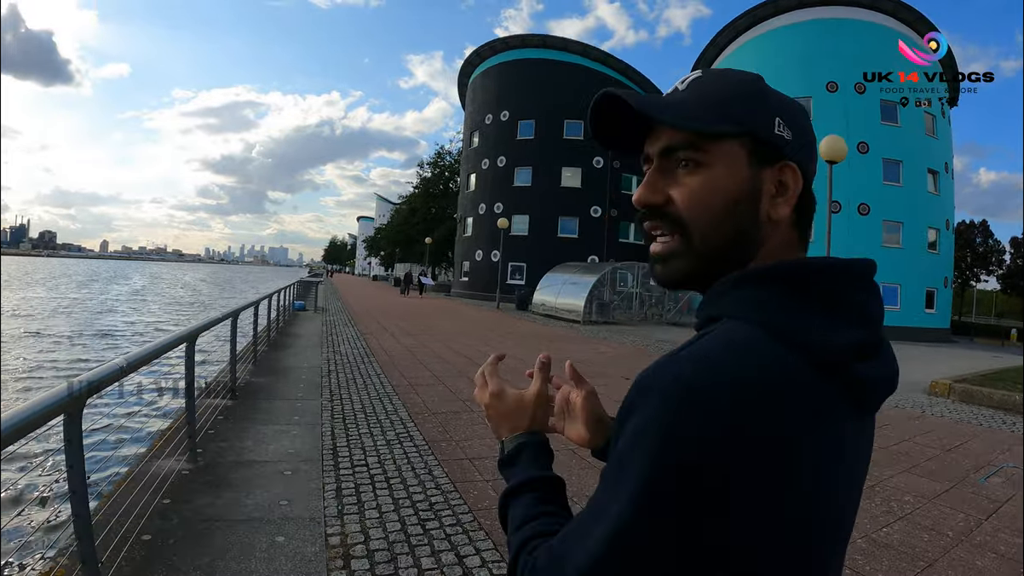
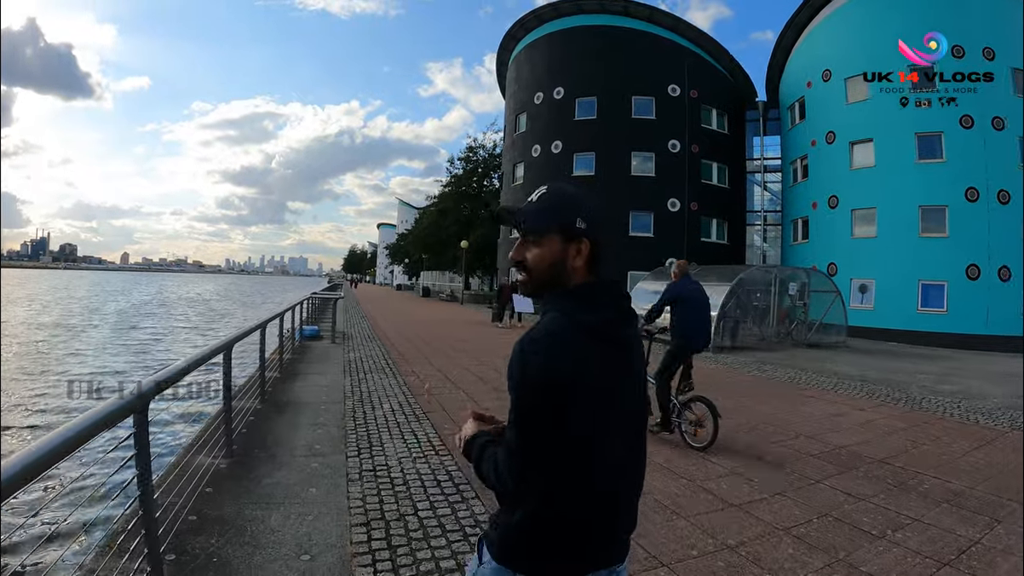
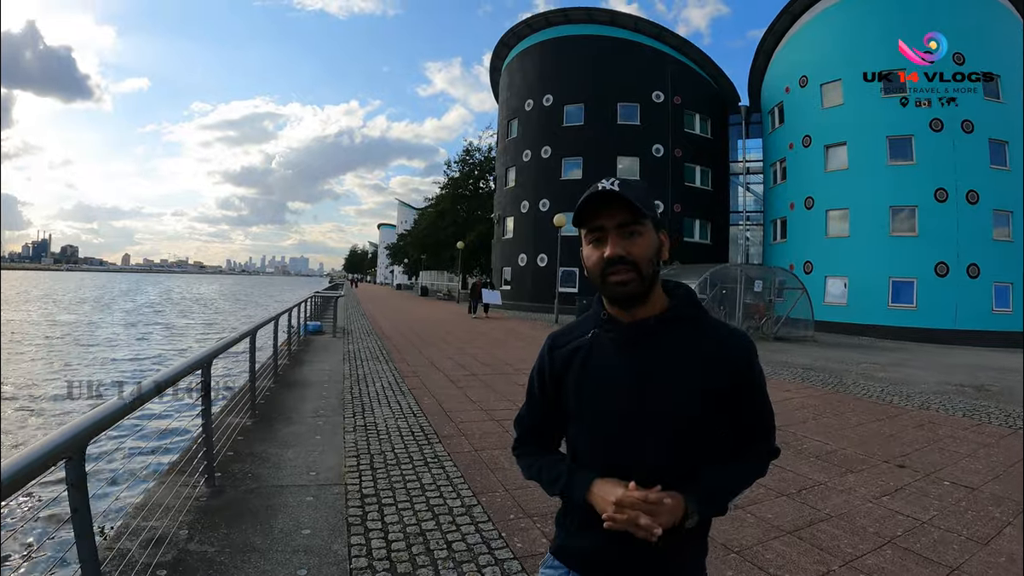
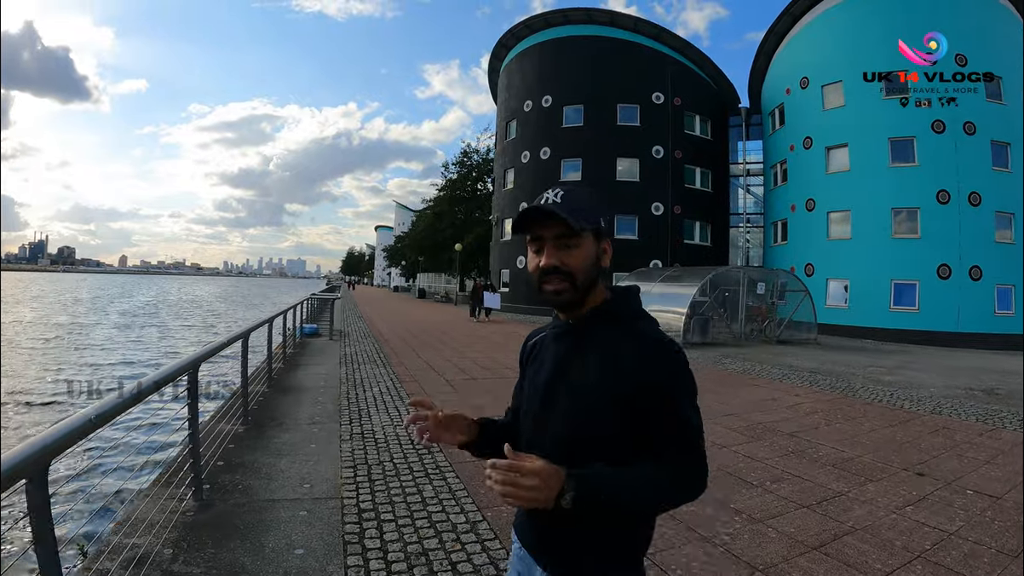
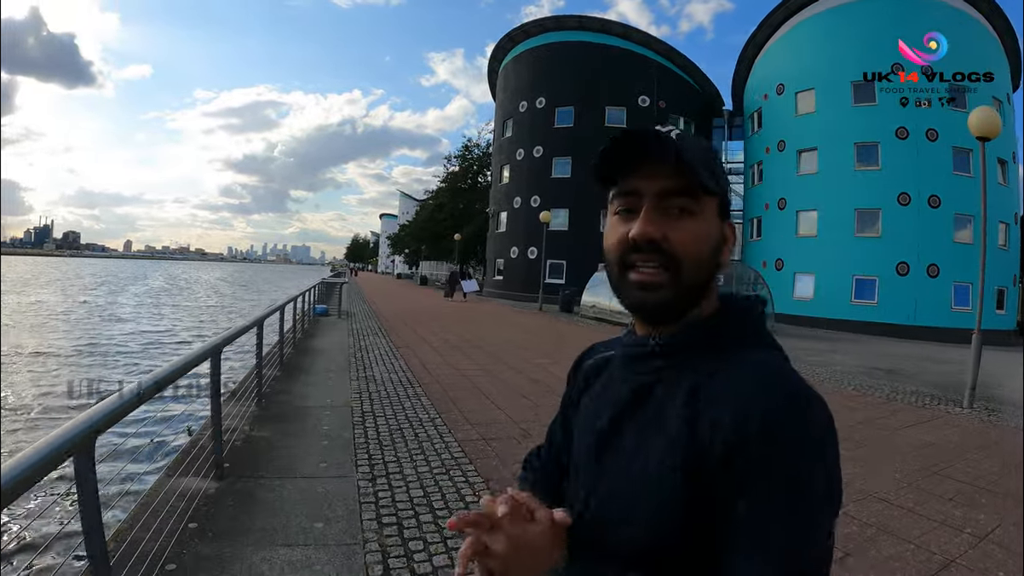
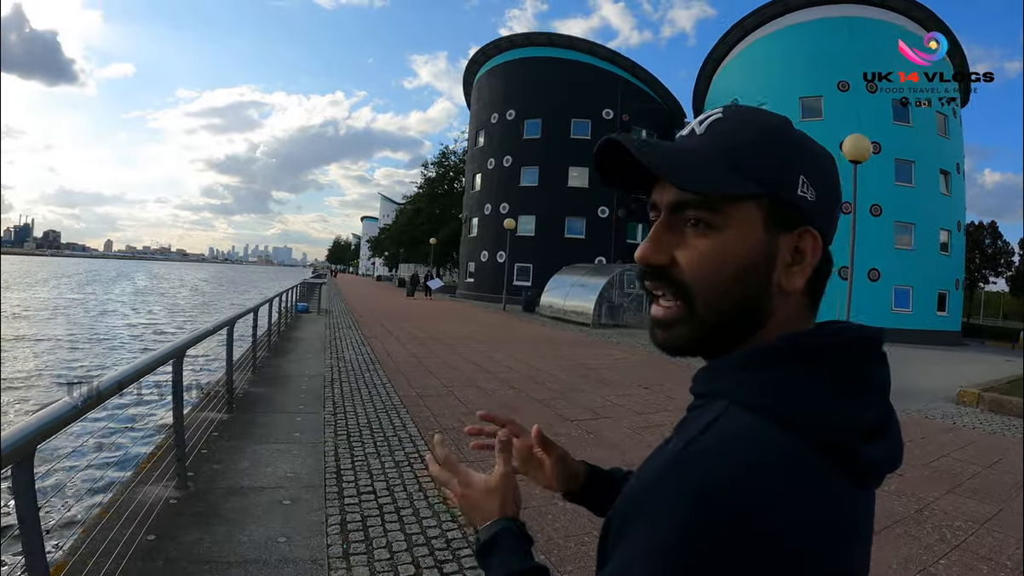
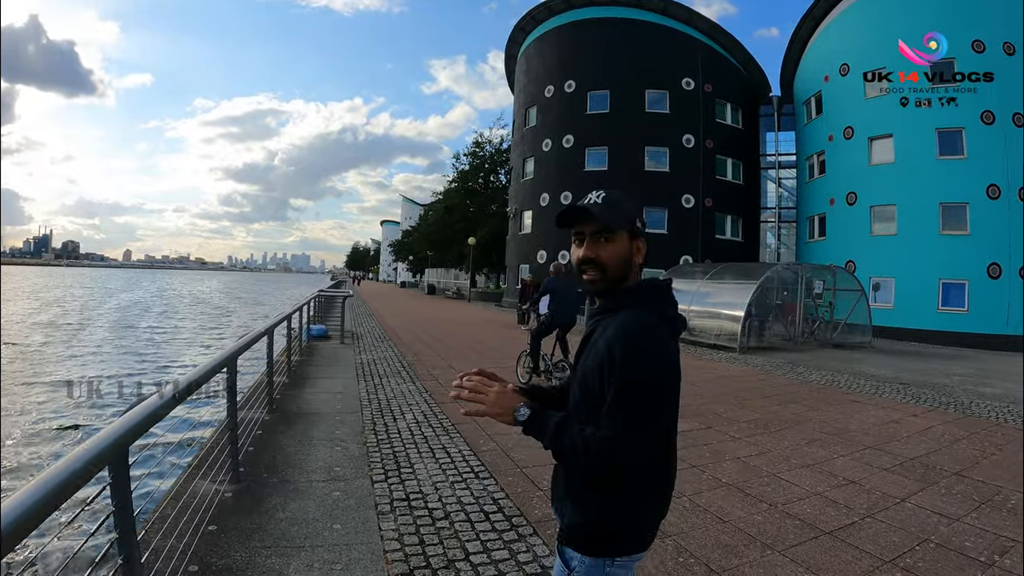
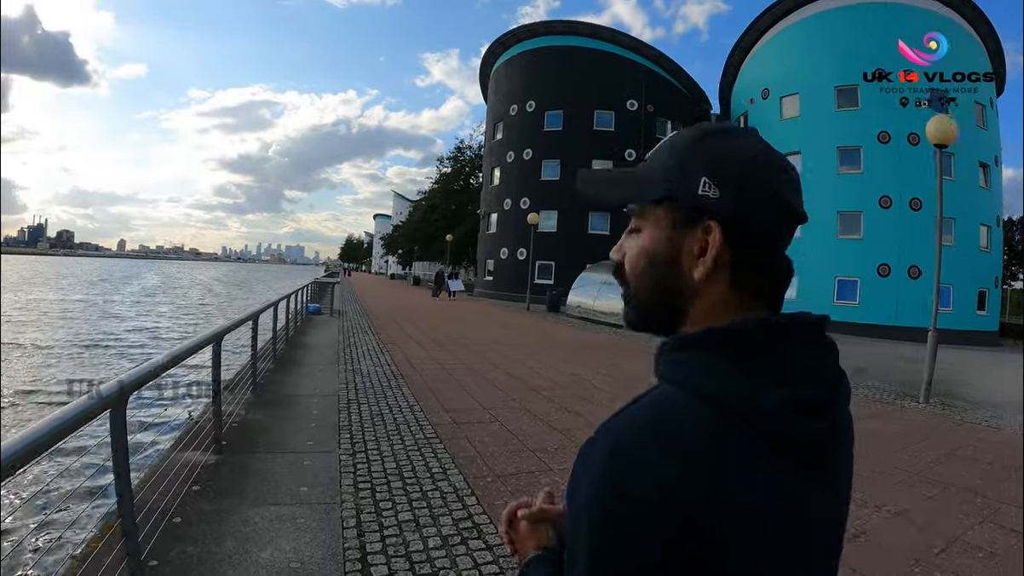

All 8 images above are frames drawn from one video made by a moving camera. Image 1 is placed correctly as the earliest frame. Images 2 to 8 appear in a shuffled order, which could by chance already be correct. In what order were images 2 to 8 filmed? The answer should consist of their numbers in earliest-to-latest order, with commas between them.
6, 8, 5, 3, 4, 2, 7
